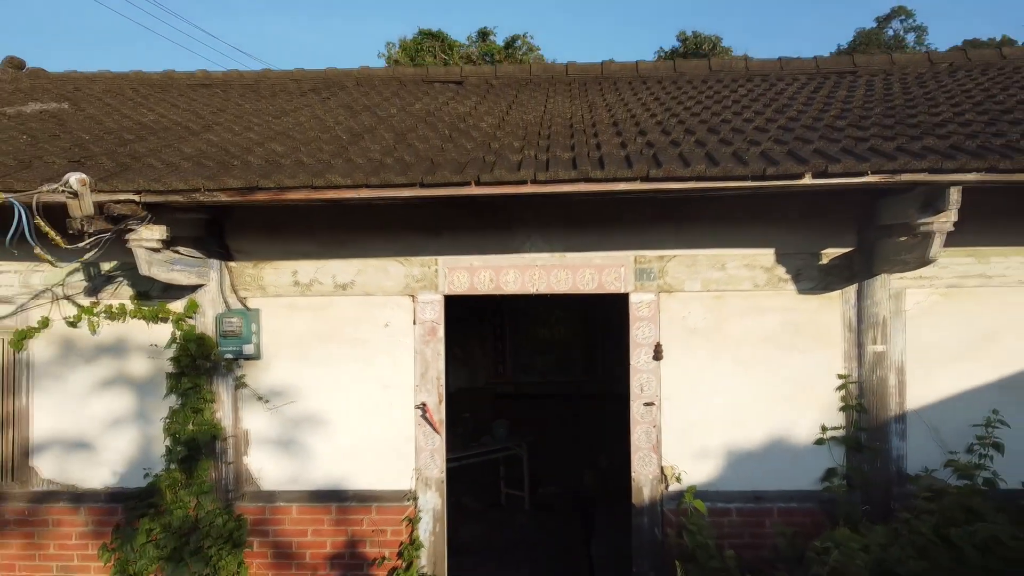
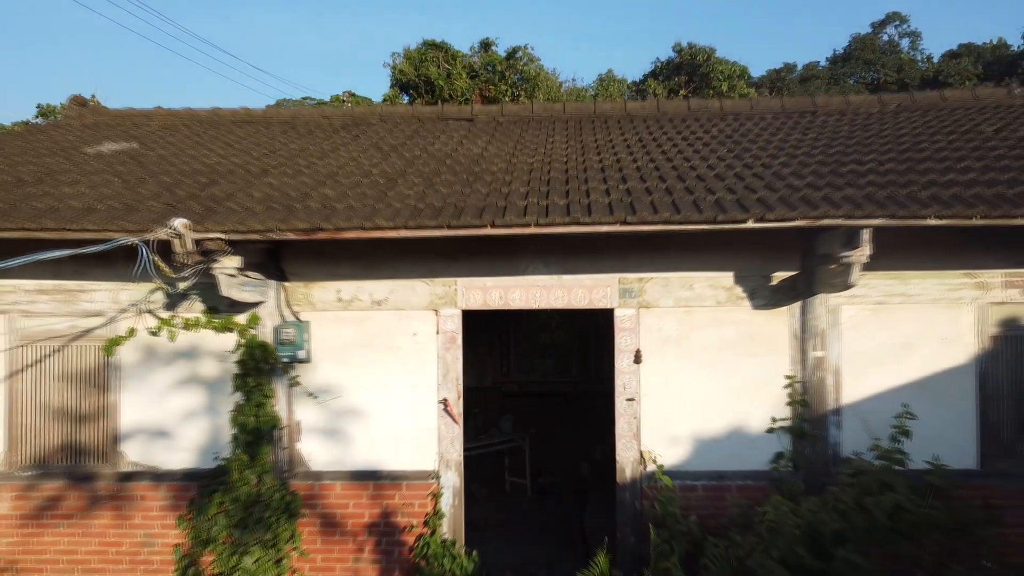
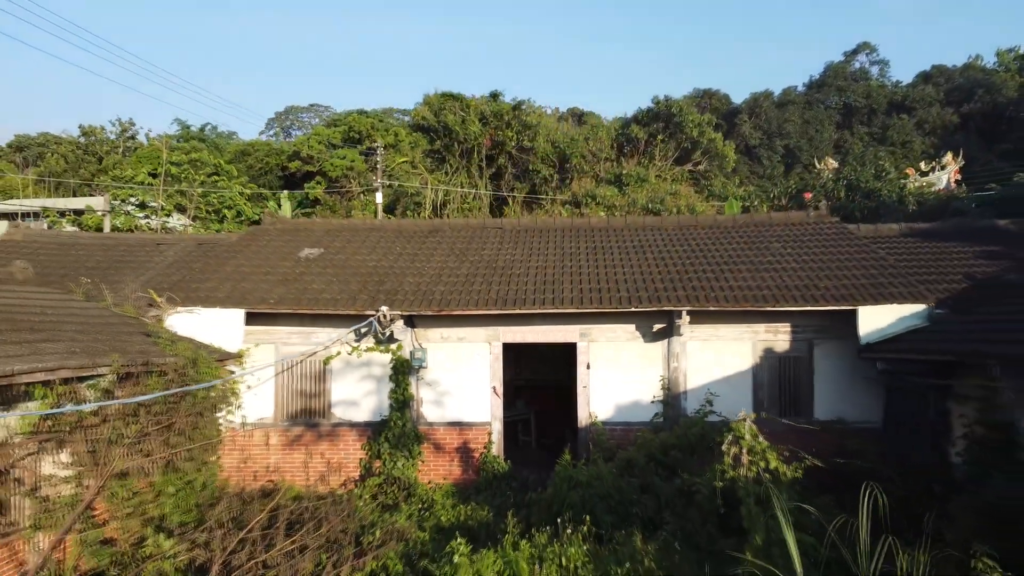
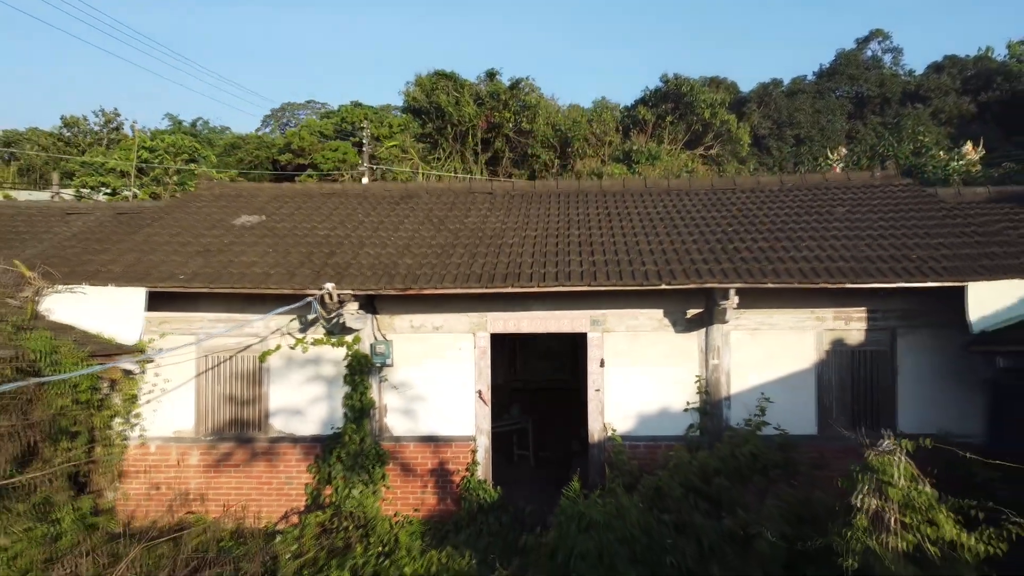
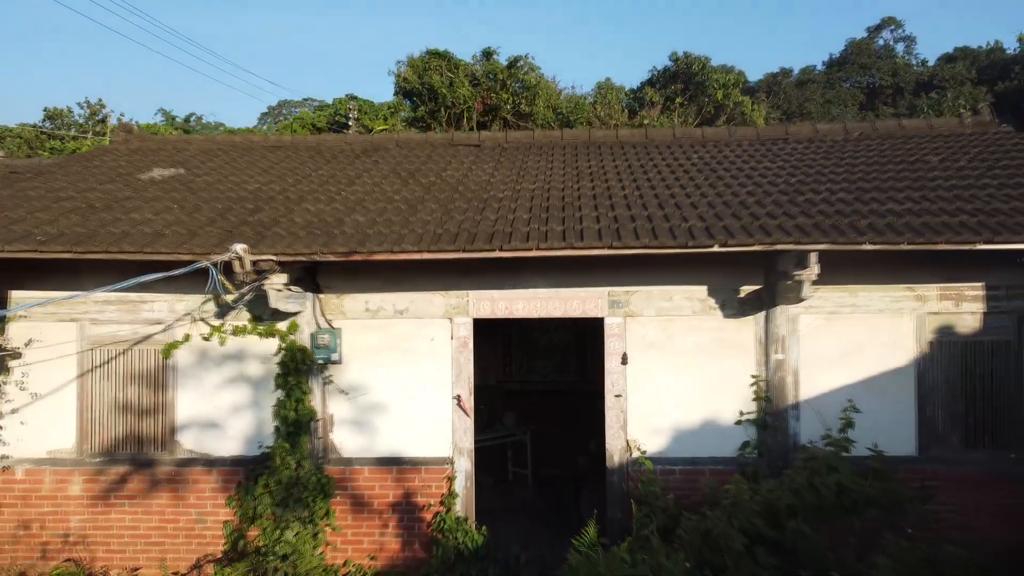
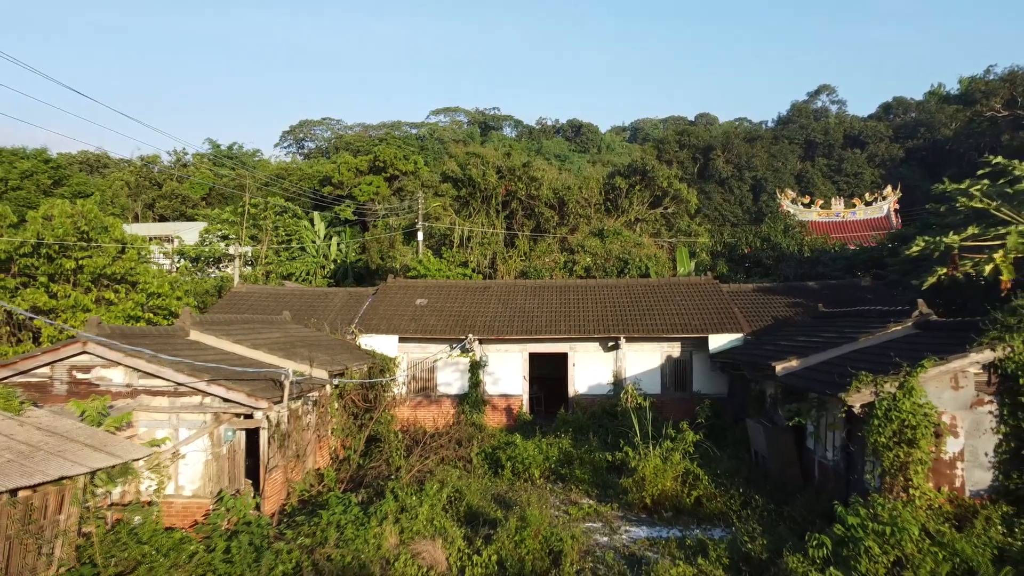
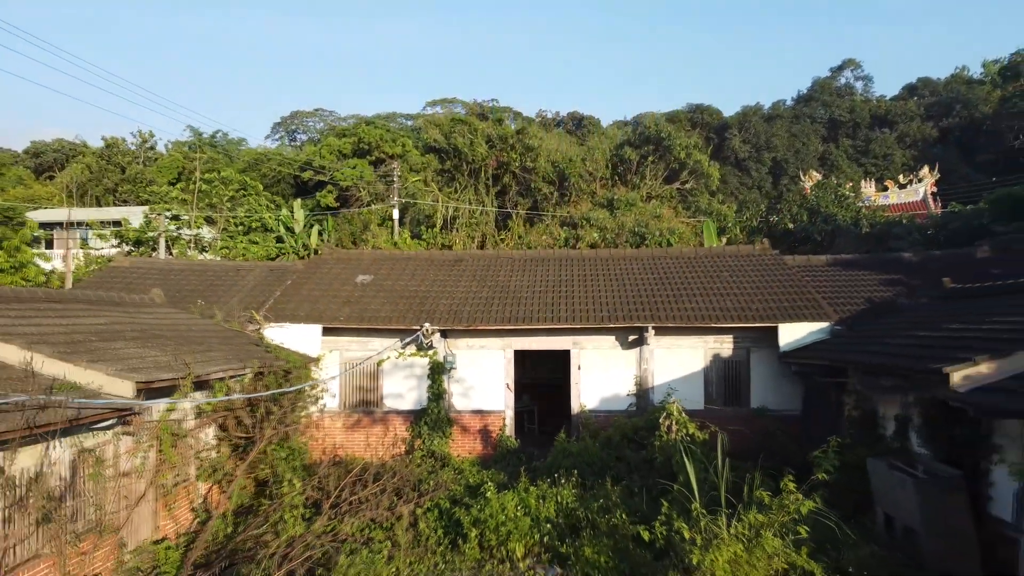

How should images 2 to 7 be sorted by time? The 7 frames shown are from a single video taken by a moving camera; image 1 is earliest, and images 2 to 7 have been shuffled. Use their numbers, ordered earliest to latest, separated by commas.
2, 5, 4, 3, 7, 6
